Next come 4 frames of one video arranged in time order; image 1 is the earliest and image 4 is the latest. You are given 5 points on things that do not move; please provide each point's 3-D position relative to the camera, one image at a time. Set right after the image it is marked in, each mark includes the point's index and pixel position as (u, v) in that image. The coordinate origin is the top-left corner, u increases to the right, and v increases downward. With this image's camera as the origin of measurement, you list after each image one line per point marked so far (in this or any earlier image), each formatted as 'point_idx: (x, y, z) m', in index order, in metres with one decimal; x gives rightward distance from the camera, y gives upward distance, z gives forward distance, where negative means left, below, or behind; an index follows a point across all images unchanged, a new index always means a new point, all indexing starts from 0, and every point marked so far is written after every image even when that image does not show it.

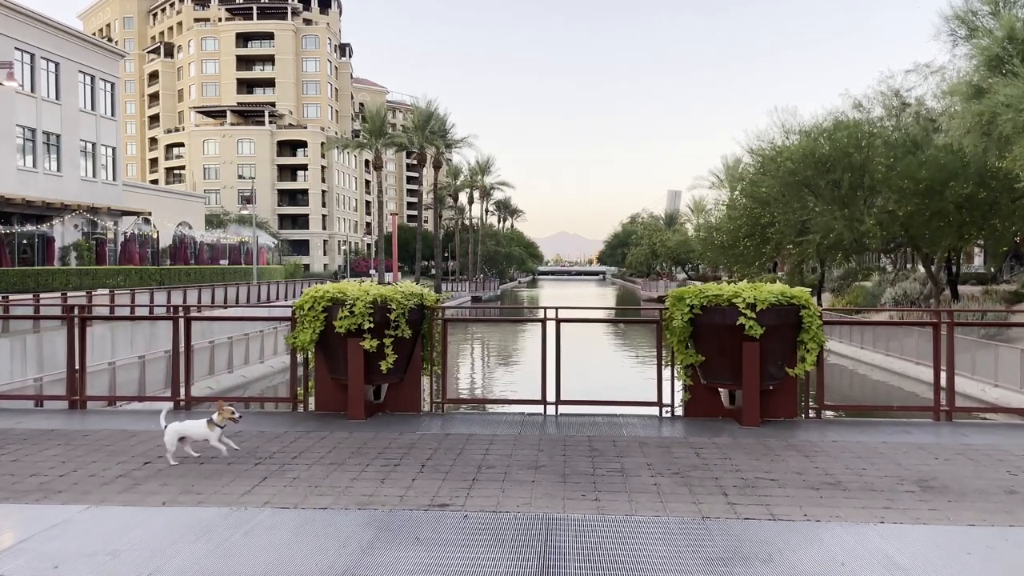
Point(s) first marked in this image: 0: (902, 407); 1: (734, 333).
0: (+4.2, -1.3, +8.2) m
1: (+2.3, -0.5, +7.8) m
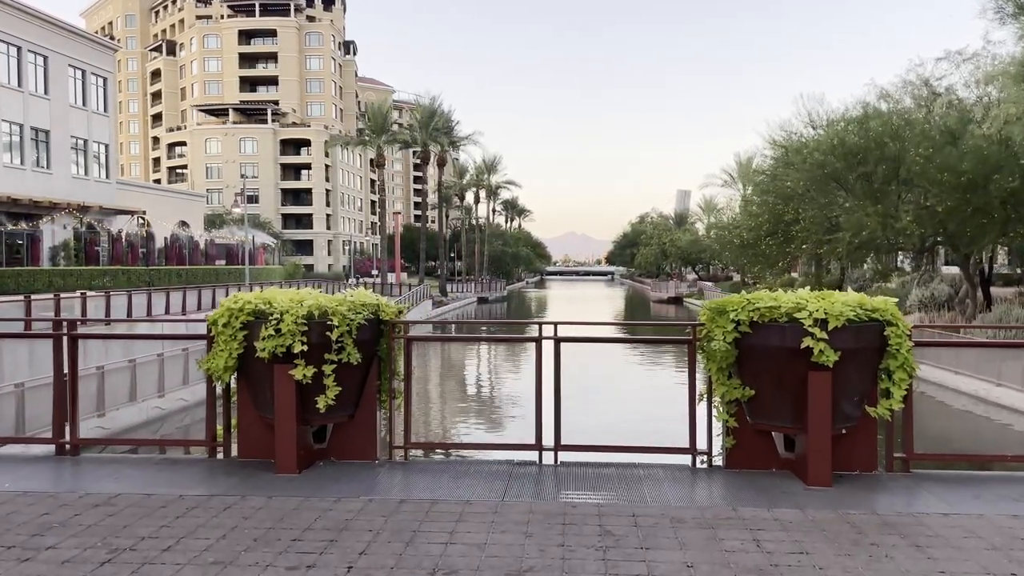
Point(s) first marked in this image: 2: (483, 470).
0: (+4.1, -1.4, +6.1) m
1: (+2.2, -0.6, +5.7) m
2: (-0.2, -1.5, +6.3) m
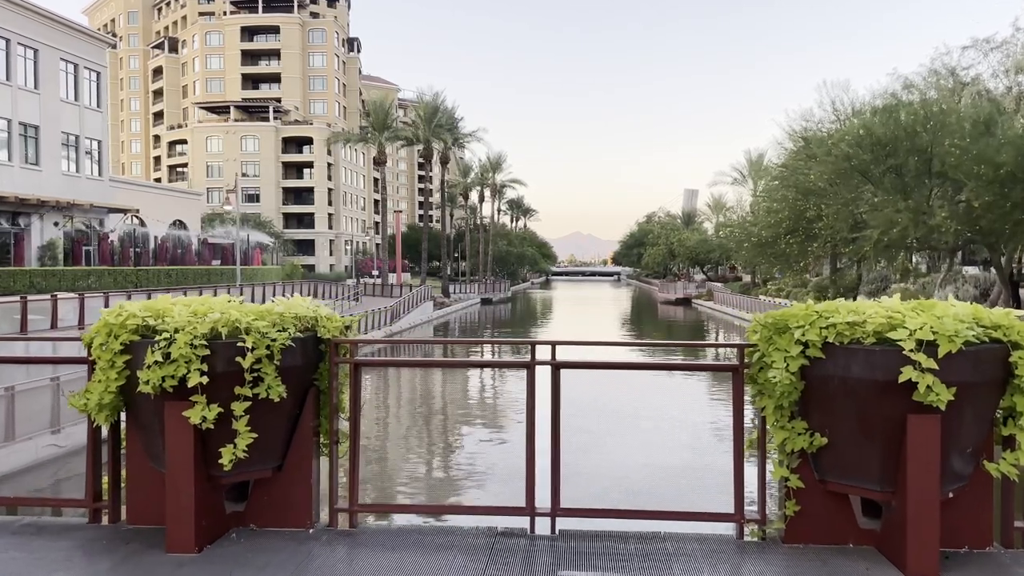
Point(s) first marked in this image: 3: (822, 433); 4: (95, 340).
0: (+4.0, -1.4, +4.5) m
1: (+2.0, -0.6, +4.1) m
2: (-0.3, -1.6, +4.7) m
3: (+1.8, -0.8, +4.3) m
4: (-2.4, -0.3, +4.4) m
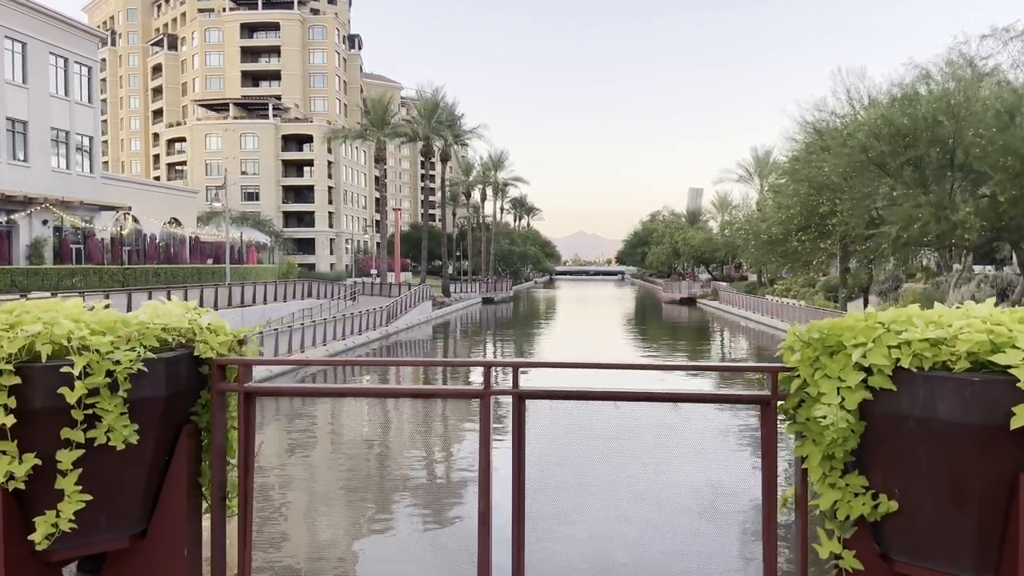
0: (+3.7, -1.4, +3.2) m
1: (+1.8, -0.6, +2.8) m
2: (-0.6, -1.6, +3.4) m
3: (+1.5, -0.8, +3.1) m
4: (-2.7, -0.3, +3.1) m
